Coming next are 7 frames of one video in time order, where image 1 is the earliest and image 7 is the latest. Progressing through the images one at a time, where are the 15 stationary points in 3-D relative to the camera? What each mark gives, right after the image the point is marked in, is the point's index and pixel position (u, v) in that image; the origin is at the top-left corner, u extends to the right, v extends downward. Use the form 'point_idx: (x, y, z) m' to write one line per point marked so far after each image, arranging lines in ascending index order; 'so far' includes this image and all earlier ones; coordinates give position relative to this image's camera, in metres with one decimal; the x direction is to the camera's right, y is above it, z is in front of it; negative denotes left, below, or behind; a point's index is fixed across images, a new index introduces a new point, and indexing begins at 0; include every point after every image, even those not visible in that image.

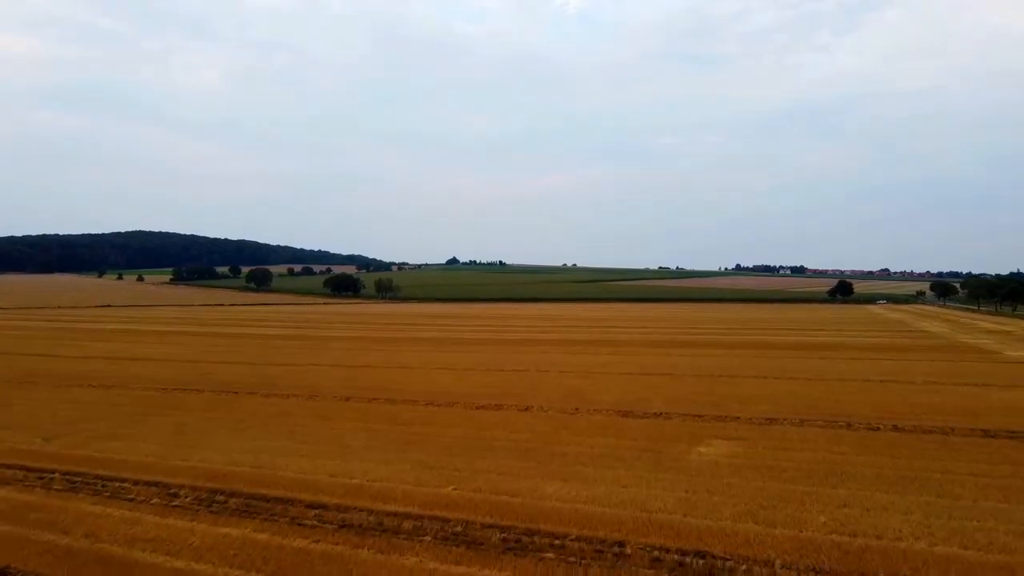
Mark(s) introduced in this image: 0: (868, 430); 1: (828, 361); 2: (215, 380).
0: (+5.5, -2.2, +9.3) m
1: (+10.1, -2.4, +19.4) m
2: (-8.4, -2.6, +16.8) m
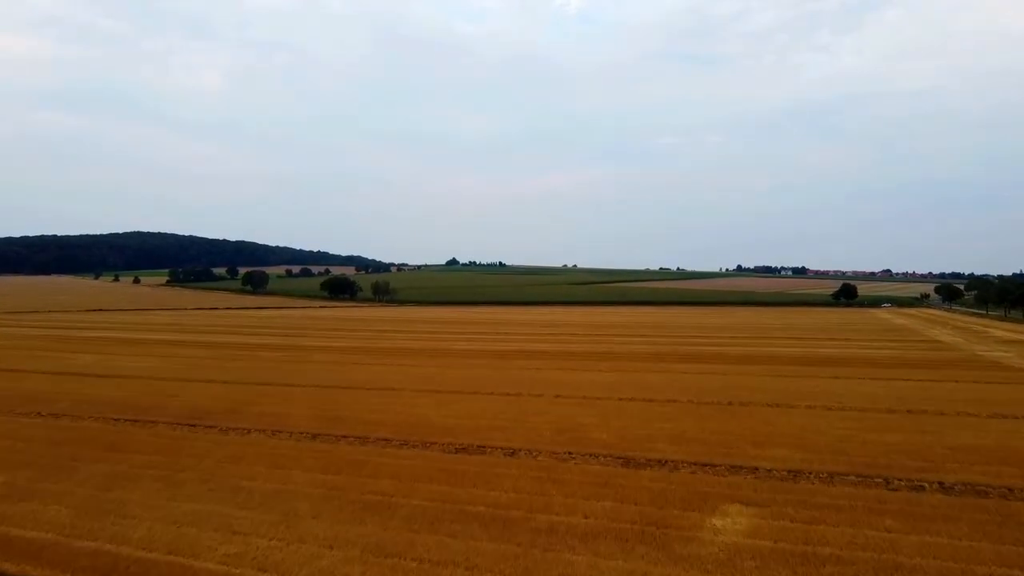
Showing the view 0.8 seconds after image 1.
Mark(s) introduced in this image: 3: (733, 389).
0: (+5.2, -2.7, +7.9) m
1: (+9.9, -2.8, +18.0) m
2: (-8.6, -3.0, +15.4) m
3: (+6.1, -2.8, +16.5) m
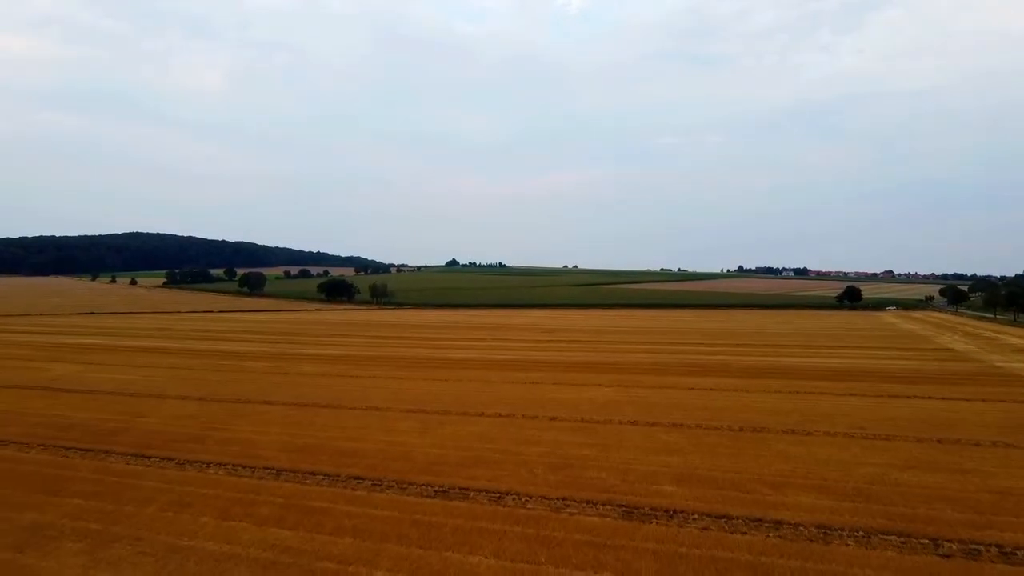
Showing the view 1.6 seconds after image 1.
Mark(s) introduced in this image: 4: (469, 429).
0: (+5.0, -3.0, +6.6) m
1: (+9.7, -3.2, +16.8) m
2: (-8.8, -3.4, +14.2) m
3: (+5.9, -3.1, +15.3) m
4: (-1.0, -3.2, +13.7) m
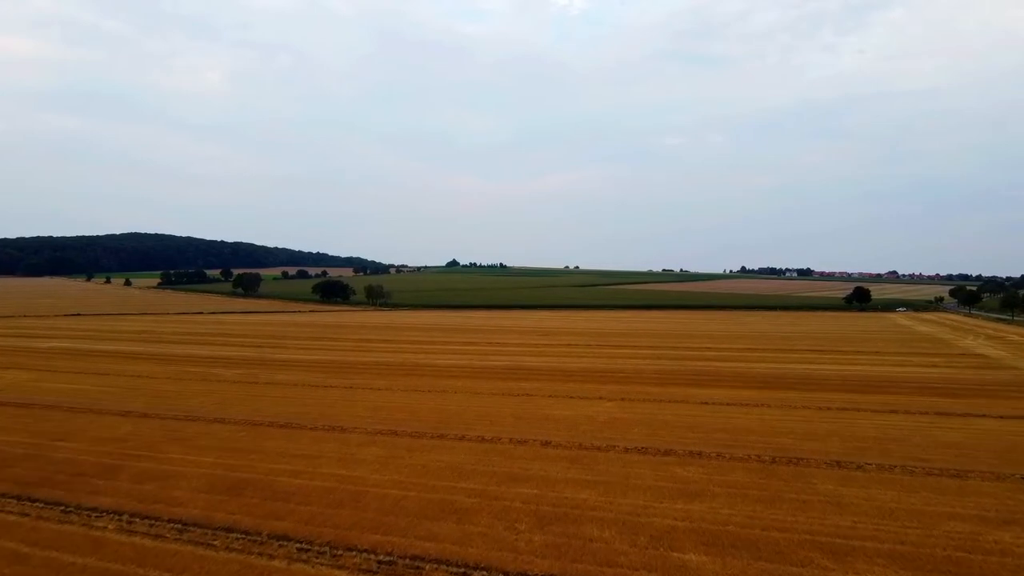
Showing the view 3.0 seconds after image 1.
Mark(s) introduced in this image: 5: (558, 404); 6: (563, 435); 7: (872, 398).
0: (+4.7, -3.0, +4.2) m
1: (+9.4, -3.2, +14.3) m
2: (-9.2, -3.4, +11.8) m
3: (+5.5, -3.2, +12.9) m
4: (-1.3, -3.2, +11.3) m
5: (+1.4, -3.4, +17.5) m
6: (+1.1, -3.2, +13.1) m
7: (+10.7, -3.3, +17.9) m
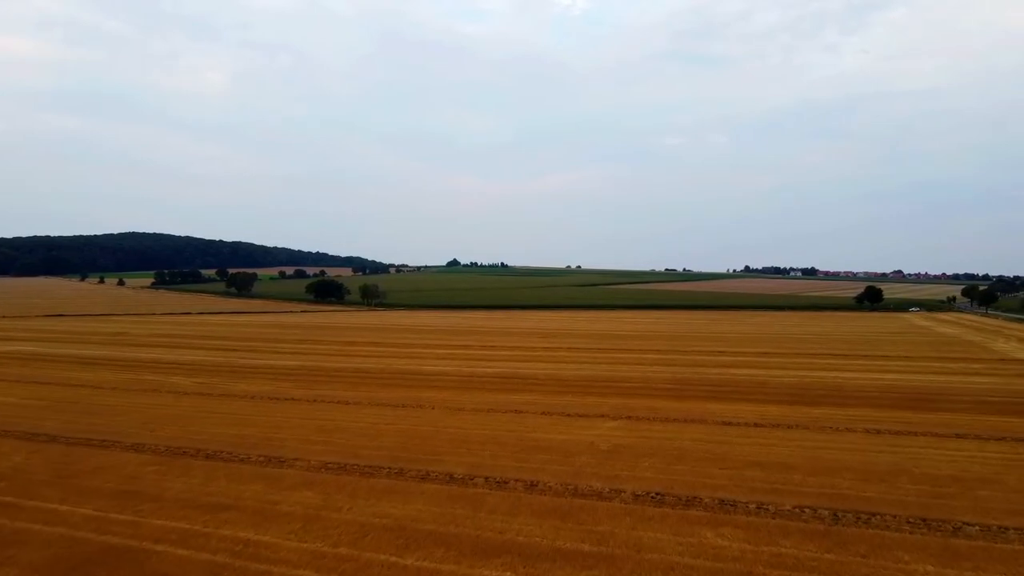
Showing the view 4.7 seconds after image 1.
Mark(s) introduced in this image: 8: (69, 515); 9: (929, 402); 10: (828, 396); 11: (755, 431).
0: (+4.3, -2.9, +1.4) m
1: (+9.0, -3.1, +11.5) m
2: (-9.5, -3.3, +9.0) m
3: (+5.2, -3.1, +10.1) m
4: (-1.7, -3.2, +8.5) m
5: (+1.0, -3.3, +14.7) m
6: (+0.7, -3.2, +10.3) m
7: (+10.3, -3.2, +15.0) m
8: (-6.3, -3.2, +8.7) m
9: (+12.1, -3.3, +17.7) m
10: (+10.1, -3.3, +19.3) m
11: (+5.4, -3.2, +13.6) m
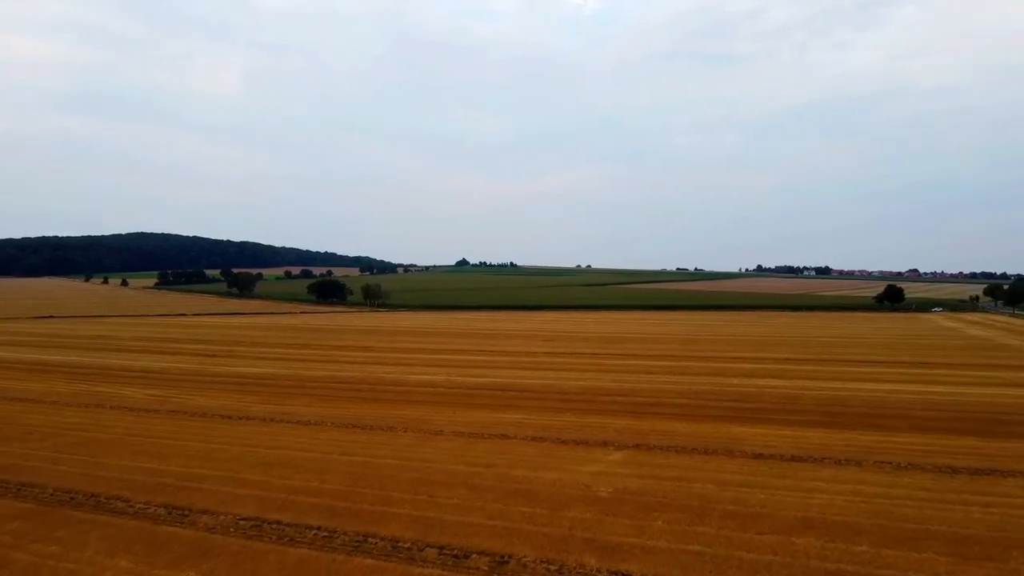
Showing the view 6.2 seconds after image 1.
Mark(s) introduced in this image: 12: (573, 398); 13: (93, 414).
0: (+3.7, -3.0, -1.3) m
1: (+8.6, -3.1, +8.7) m
2: (-10.0, -3.4, +6.5) m
3: (+4.7, -3.1, +7.3) m
4: (-2.2, -3.2, +5.8) m
5: (+0.6, -3.3, +12.0) m
6: (+0.3, -3.2, +7.6) m
7: (+9.9, -3.2, +12.2) m
8: (-6.7, -3.3, +6.1) m
9: (+11.8, -3.3, +14.8) m
10: (+9.8, -3.4, +16.5) m
11: (+5.1, -3.2, +10.9) m
12: (+1.9, -3.5, +19.2) m
13: (-11.3, -3.6, +16.7) m
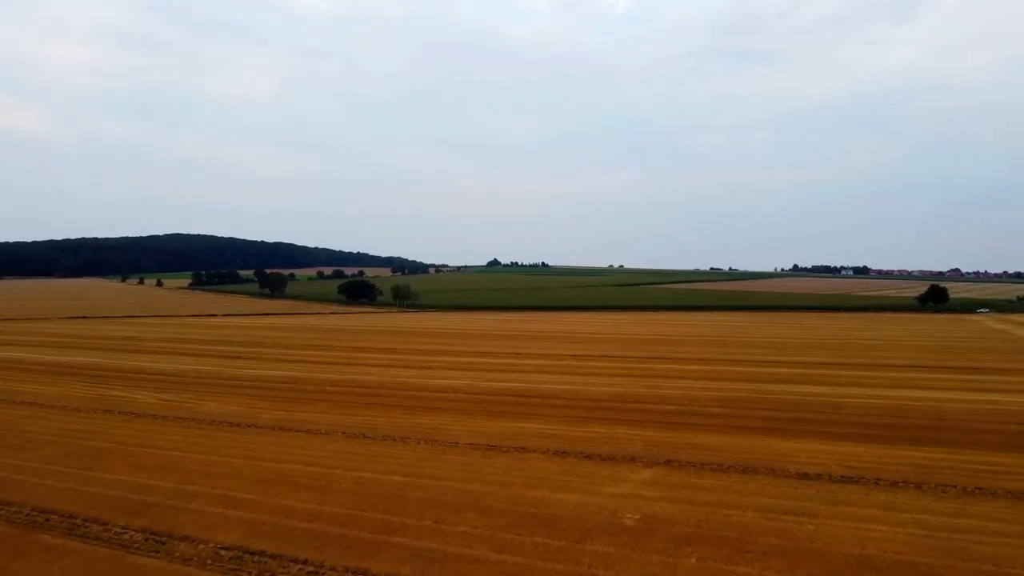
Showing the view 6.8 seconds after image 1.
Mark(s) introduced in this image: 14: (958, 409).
0: (+3.4, -3.0, -2.5) m
1: (+8.7, -3.2, +7.3) m
2: (-9.9, -3.4, +5.9) m
3: (+4.8, -3.2, +6.1) m
4: (-2.1, -3.2, +4.9) m
5: (+0.9, -3.4, +10.9) m
6: (+0.4, -3.2, +6.6) m
7: (+10.3, -3.3, +10.7) m
8: (-6.7, -3.3, +5.4) m
9: (+12.3, -3.3, +13.2) m
10: (+10.3, -3.4, +15.0) m
11: (+5.3, -3.3, +9.6) m
12: (+2.6, -3.5, +18.0) m
13: (-10.8, -3.6, +16.2) m
14: (+12.9, -3.4, +17.0) m
